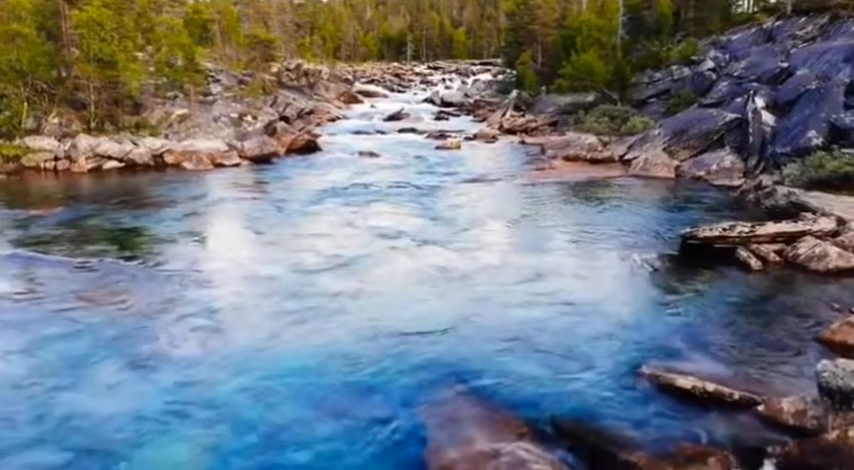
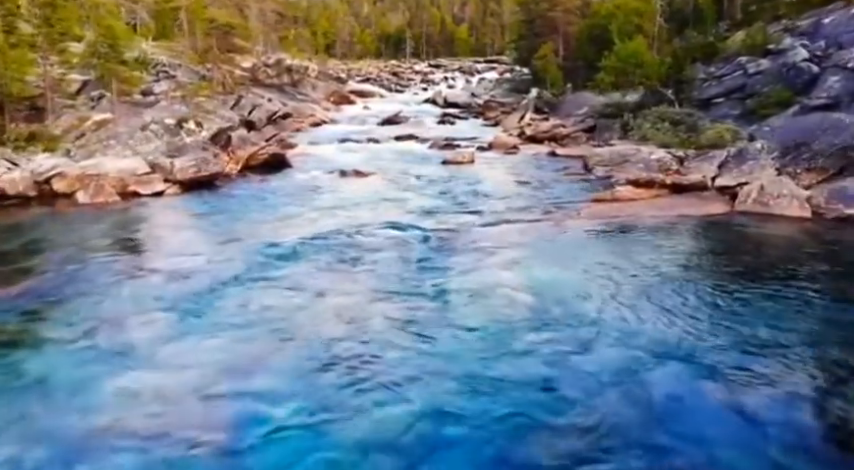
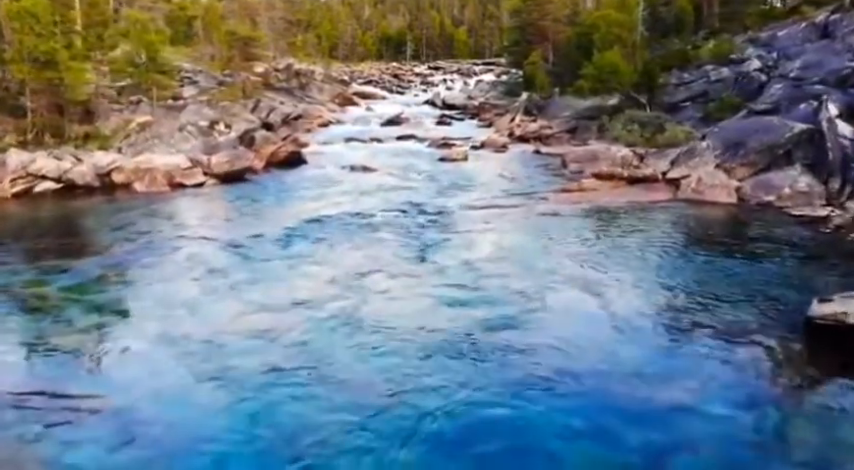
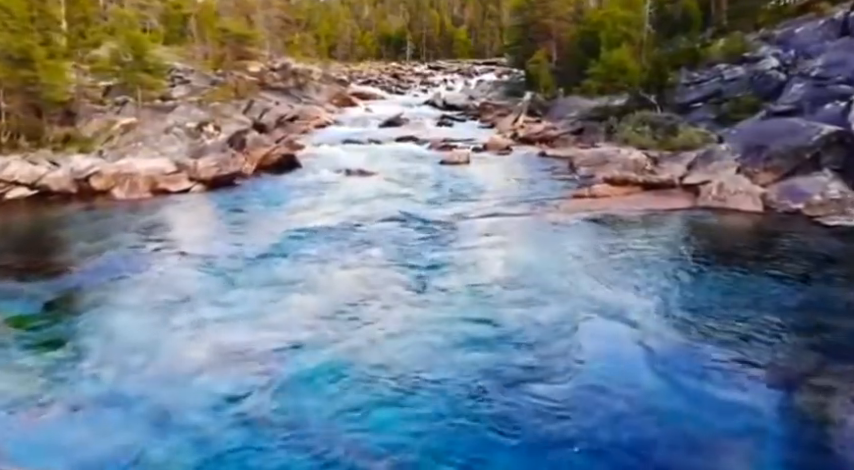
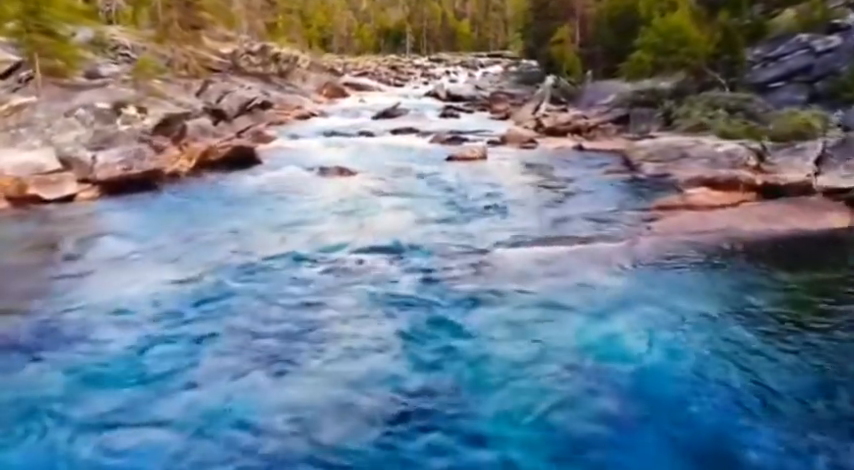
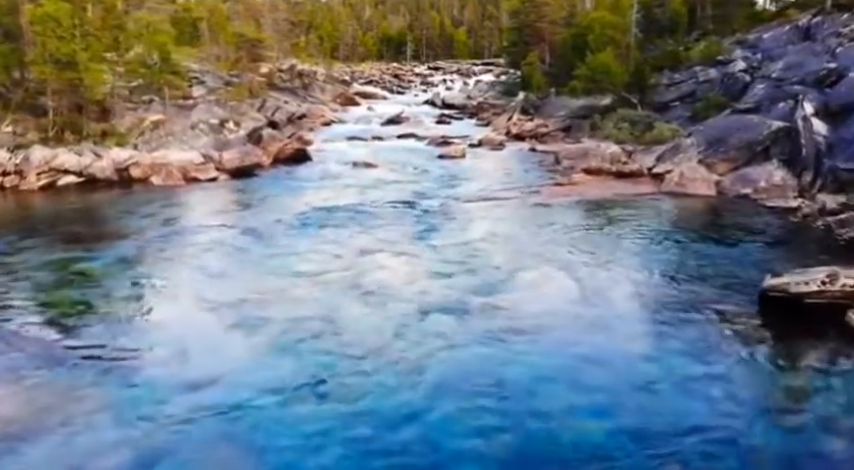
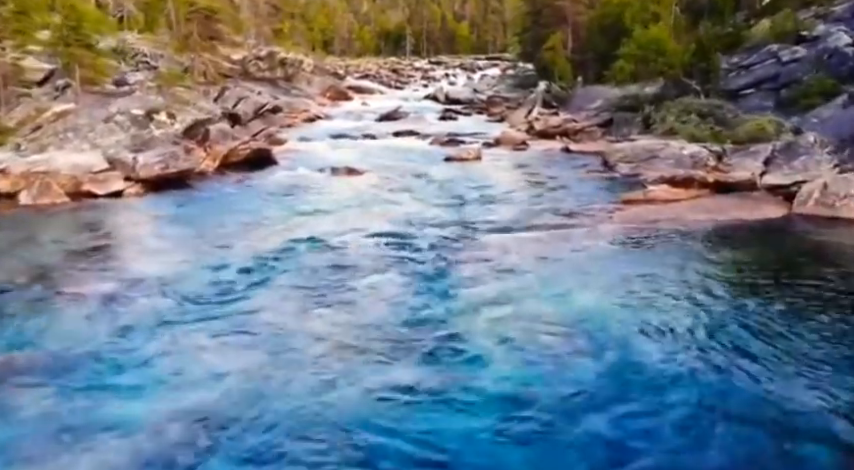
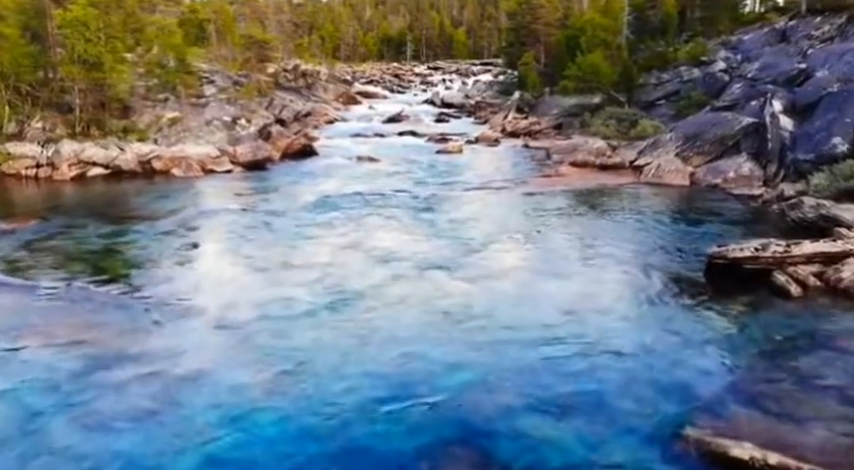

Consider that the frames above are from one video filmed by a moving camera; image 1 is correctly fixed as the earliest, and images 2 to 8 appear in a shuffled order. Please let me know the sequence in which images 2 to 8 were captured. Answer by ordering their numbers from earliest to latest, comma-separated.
8, 6, 3, 4, 2, 7, 5
